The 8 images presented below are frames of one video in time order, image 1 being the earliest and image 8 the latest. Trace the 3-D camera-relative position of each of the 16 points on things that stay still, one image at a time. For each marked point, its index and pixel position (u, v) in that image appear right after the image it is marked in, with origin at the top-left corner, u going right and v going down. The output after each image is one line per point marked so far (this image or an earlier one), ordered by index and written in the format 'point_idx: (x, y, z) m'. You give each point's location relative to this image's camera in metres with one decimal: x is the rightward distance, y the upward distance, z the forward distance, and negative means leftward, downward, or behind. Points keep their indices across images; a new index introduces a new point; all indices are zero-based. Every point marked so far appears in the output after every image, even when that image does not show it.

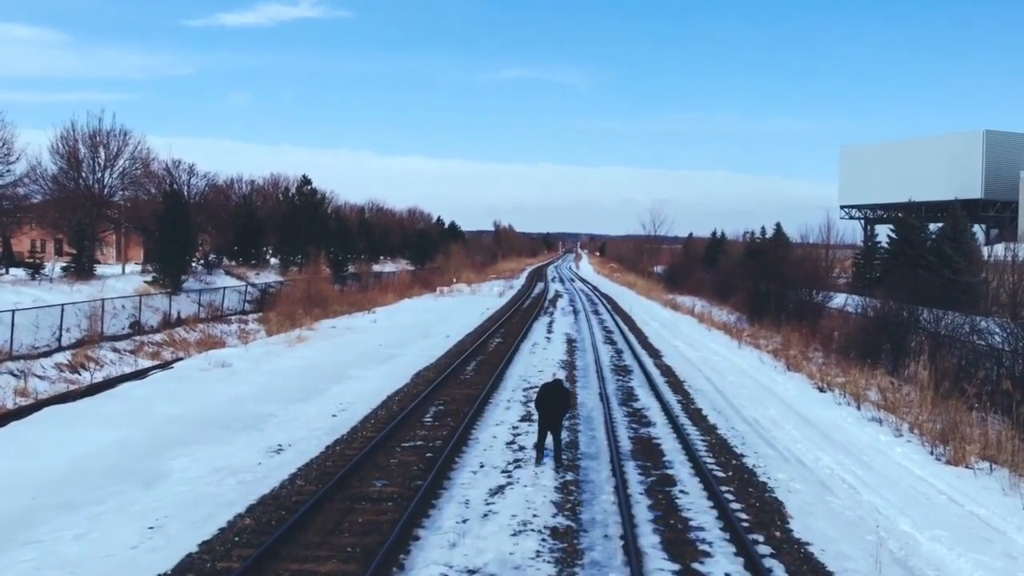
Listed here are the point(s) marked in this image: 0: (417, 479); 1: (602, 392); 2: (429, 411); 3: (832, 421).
0: (-1.1, -2.3, +10.6) m
1: (+1.7, -2.0, +16.8) m
2: (-1.4, -2.1, +15.0) m
3: (+5.9, -2.4, +16.3) m
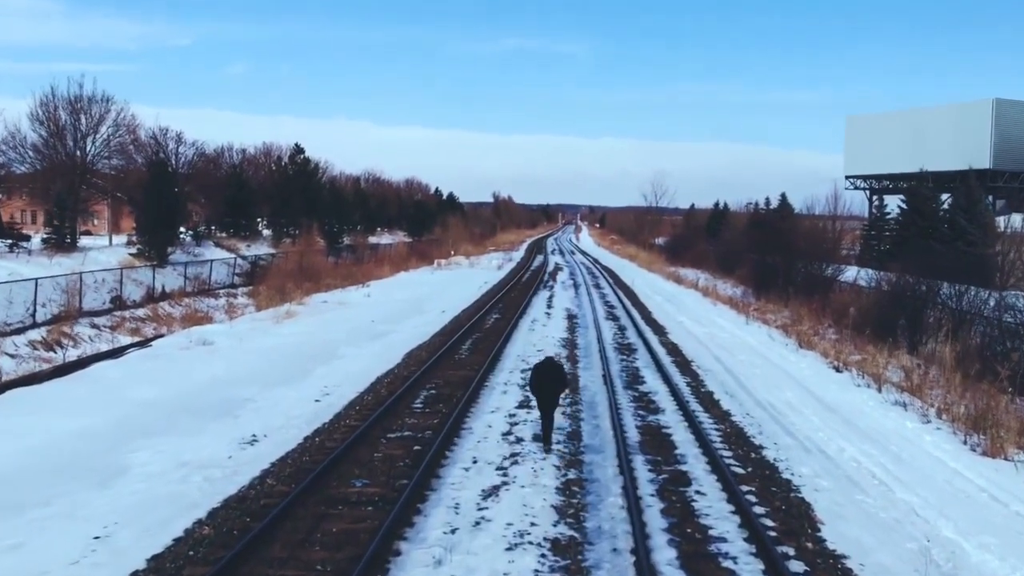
0: (-1.2, -2.0, +9.5) m
1: (+1.6, -1.5, +15.7) m
2: (-1.4, -1.7, +13.9) m
3: (+5.8, -2.0, +15.3) m
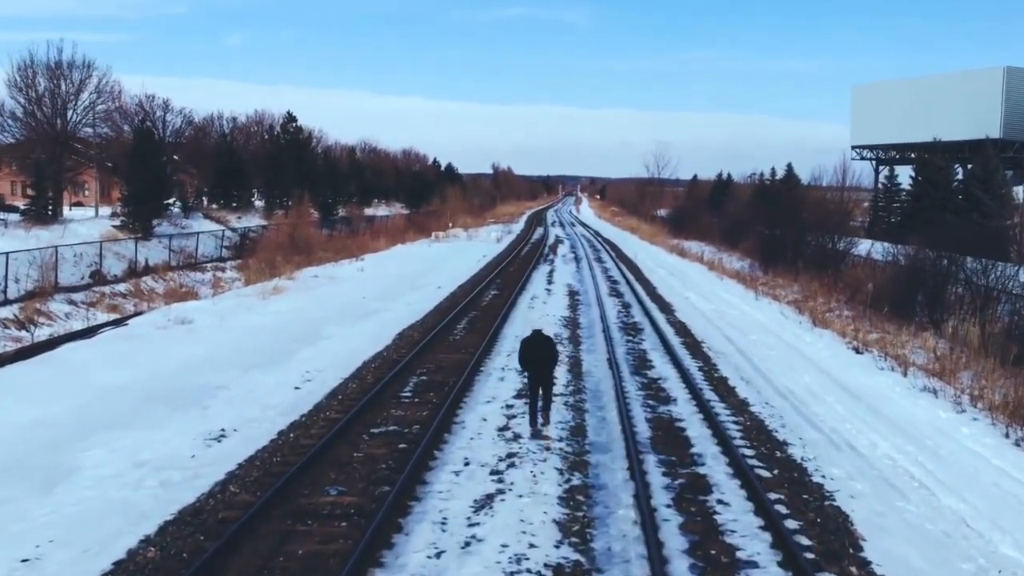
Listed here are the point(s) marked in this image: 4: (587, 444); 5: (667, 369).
0: (-1.2, -1.8, +8.3) m
1: (+1.6, -1.1, +14.6) m
2: (-1.5, -1.4, +12.7) m
3: (+5.8, -1.6, +14.1) m
4: (+0.8, -1.7, +9.6) m
5: (+2.4, -1.3, +13.9) m
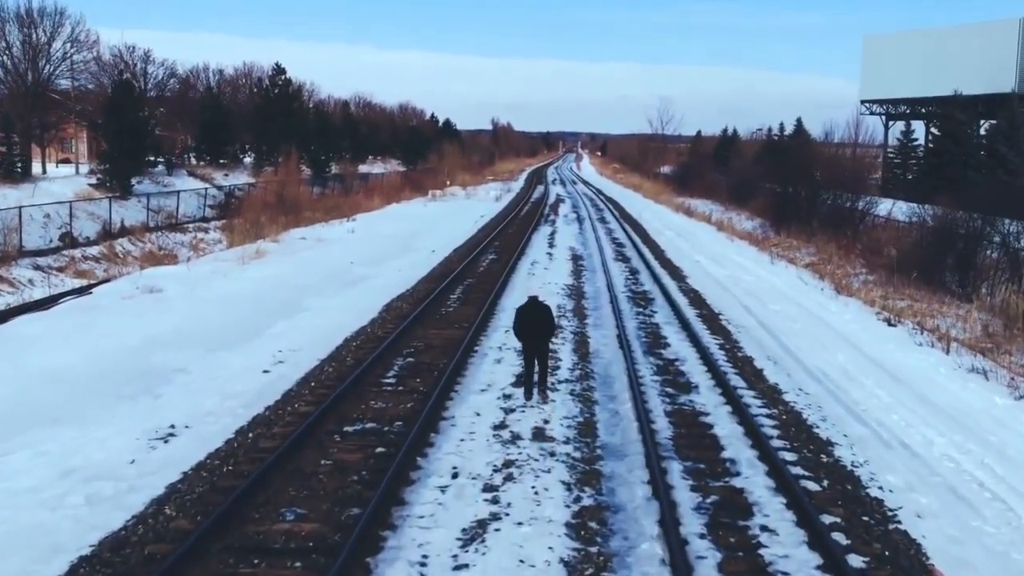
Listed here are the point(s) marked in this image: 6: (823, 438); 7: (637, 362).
0: (-1.2, -1.7, +6.8) m
1: (+1.6, -0.7, +13.0) m
2: (-1.5, -1.0, +11.2) m
3: (+5.8, -1.2, +12.6) m
4: (+0.8, -1.5, +8.1) m
5: (+2.4, -0.8, +12.4) m
6: (+3.1, -1.5, +9.0) m
7: (+1.6, -0.9, +11.4) m
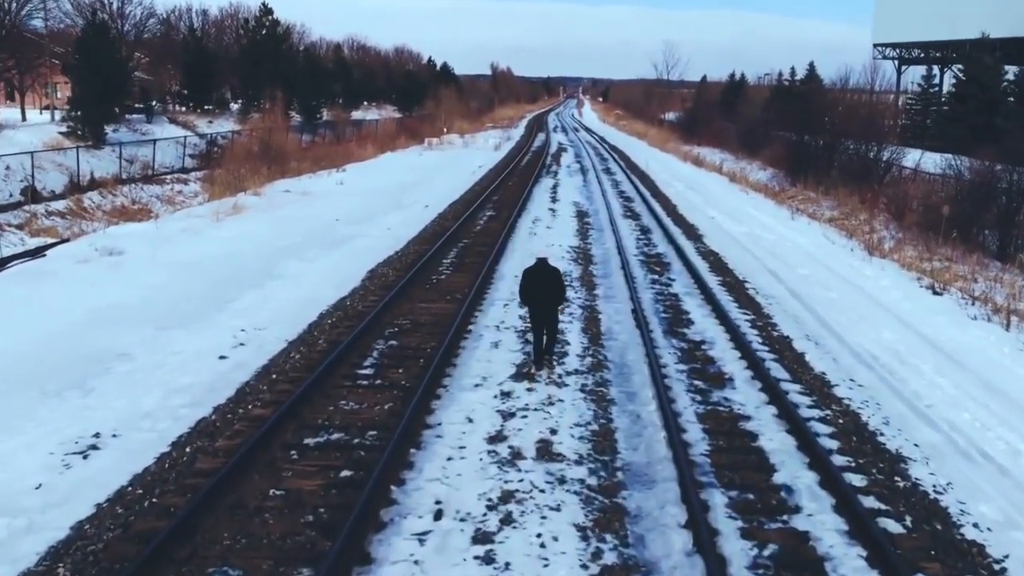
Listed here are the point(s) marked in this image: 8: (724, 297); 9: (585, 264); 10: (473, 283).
0: (-1.2, -1.6, +5.2) m
1: (+1.6, -0.3, +11.3) m
2: (-1.5, -0.7, +9.6) m
3: (+5.8, -0.8, +10.9) m
4: (+0.8, -1.3, +6.5) m
5: (+2.4, -0.5, +10.7) m
6: (+3.1, -1.3, +7.3) m
7: (+1.6, -0.6, +9.8) m
8: (+2.9, -0.1, +12.4) m
9: (+1.2, +0.4, +14.4) m
10: (-0.6, +0.1, +12.8) m
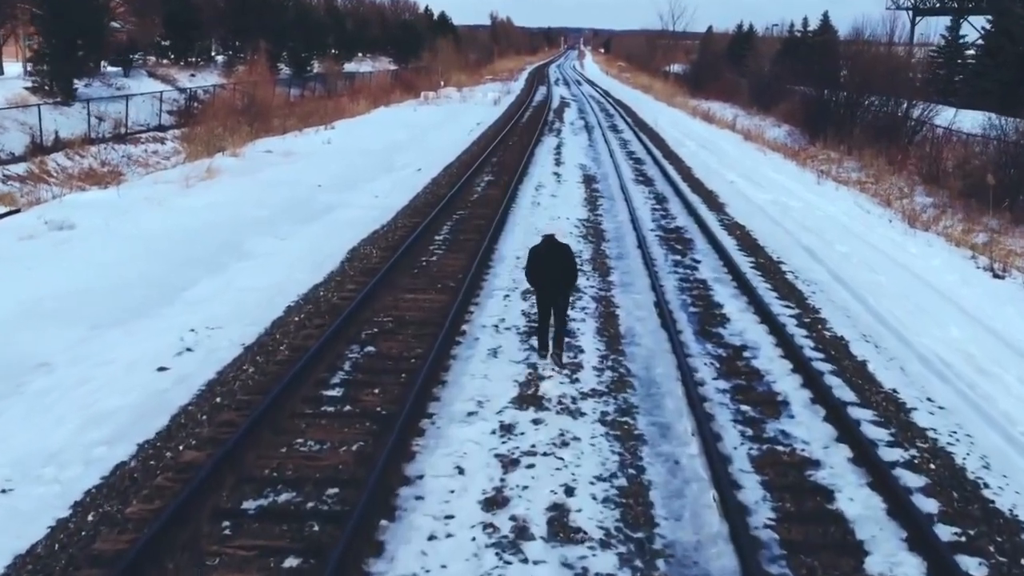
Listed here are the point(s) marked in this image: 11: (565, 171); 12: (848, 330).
0: (-1.2, -1.8, +3.6) m
1: (+1.6, -0.1, +9.6) m
2: (-1.5, -0.6, +7.9) m
3: (+5.8, -0.7, +9.3) m
4: (+0.8, -1.5, +4.8) m
5: (+2.4, -0.4, +9.0) m
6: (+3.1, -1.4, +5.7) m
7: (+1.6, -0.6, +8.1) m
8: (+2.9, +0.1, +10.6) m
9: (+1.2, +0.7, +12.6) m
10: (-0.5, +0.3, +11.1) m
11: (+1.2, +2.6, +19.8) m
12: (+3.5, -0.4, +9.3) m
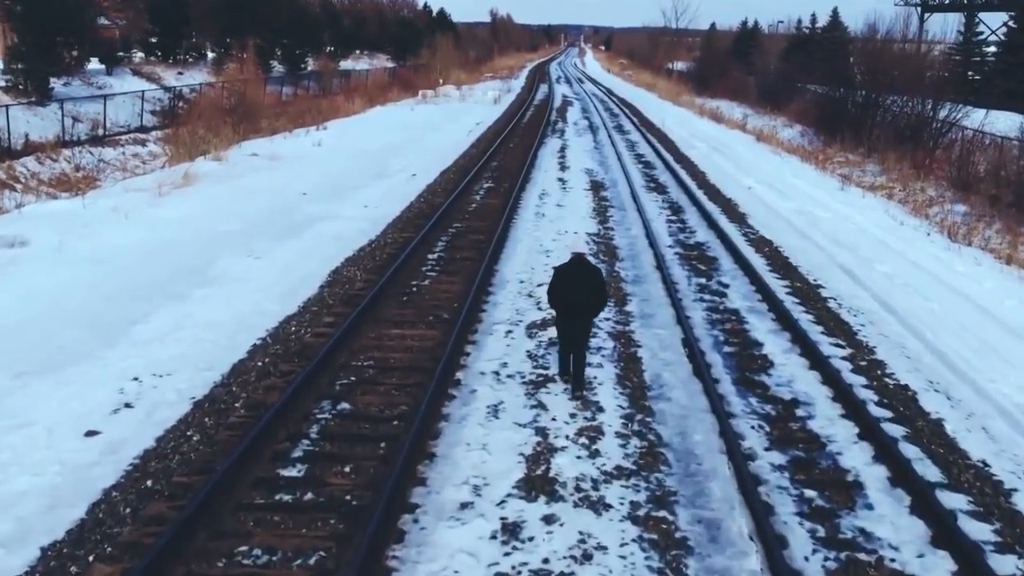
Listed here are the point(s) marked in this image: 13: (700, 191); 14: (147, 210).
0: (-1.2, -2.2, +2.2) m
1: (+1.6, -0.5, +8.2) m
2: (-1.5, -1.0, +6.5) m
3: (+5.8, -1.0, +7.9) m
4: (+0.8, -1.8, +3.4) m
5: (+2.4, -0.7, +7.6) m
6: (+3.2, -1.8, +4.3) m
7: (+1.6, -0.9, +6.7) m
8: (+3.0, -0.3, +9.2) m
9: (+1.2, +0.3, +11.2) m
10: (-0.5, -0.1, +9.7) m
11: (+1.2, +2.3, +18.4) m
12: (+3.5, -0.7, +7.9) m
13: (+3.6, +1.9, +17.2) m
14: (-6.0, +1.3, +14.6) m
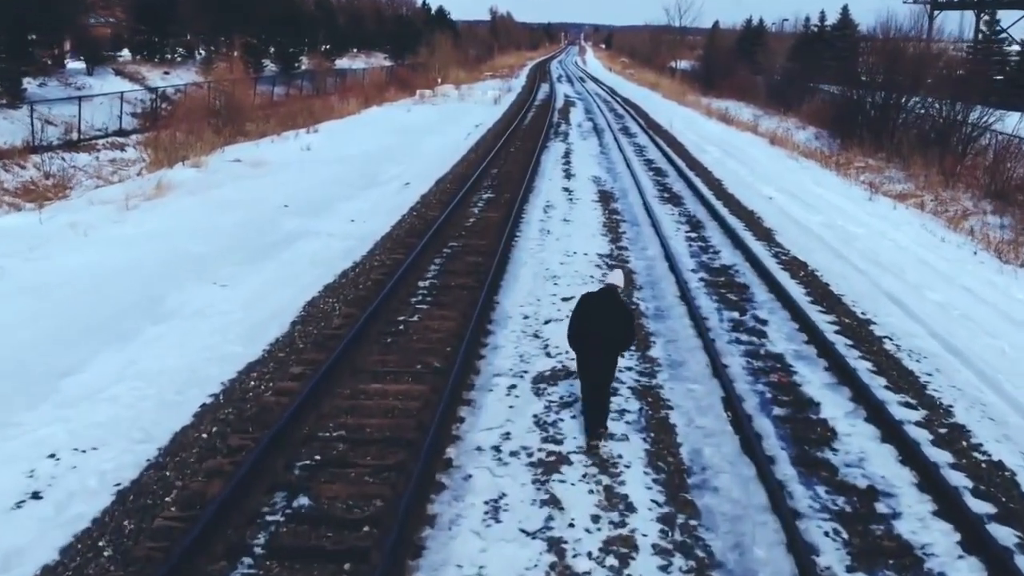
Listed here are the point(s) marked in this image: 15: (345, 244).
0: (-1.1, -2.5, +0.8) m
1: (+1.7, -0.8, +6.8) m
2: (-1.4, -1.4, +5.0) m
3: (+5.8, -1.4, +6.4) m
4: (+0.9, -2.2, +2.0) m
5: (+2.5, -1.1, +6.2) m
6: (+3.2, -2.1, +2.9) m
7: (+1.7, -1.3, +5.2) m
8: (+3.0, -0.6, +7.8) m
9: (+1.3, 0.0, +9.8) m
10: (-0.5, -0.4, +8.2) m
11: (+1.3, +2.0, +17.0) m
12: (+3.6, -1.1, +6.5) m
13: (+3.7, +1.5, +15.8) m
14: (-5.9, +0.9, +13.1) m
15: (-2.3, +0.6, +12.2) m
